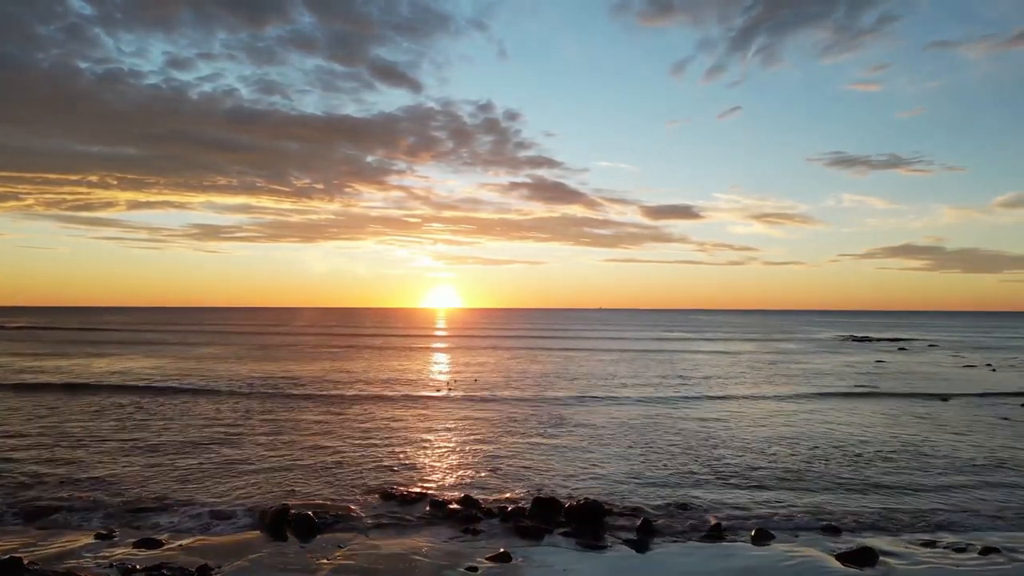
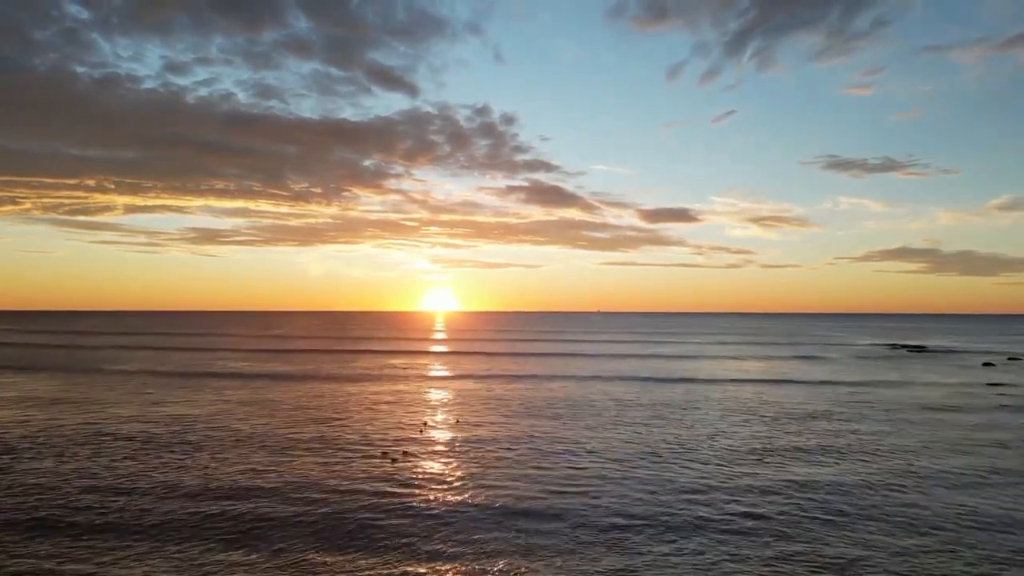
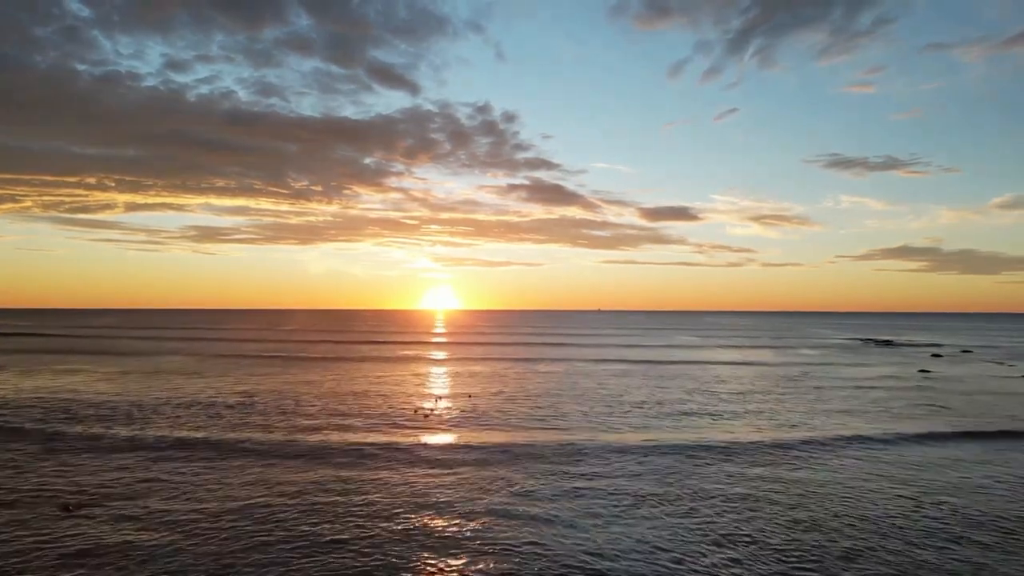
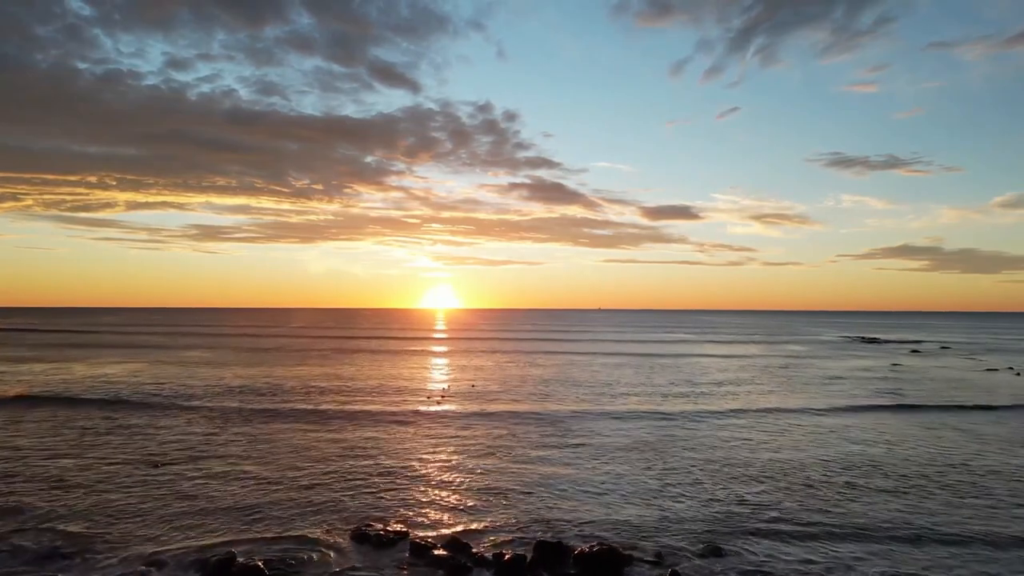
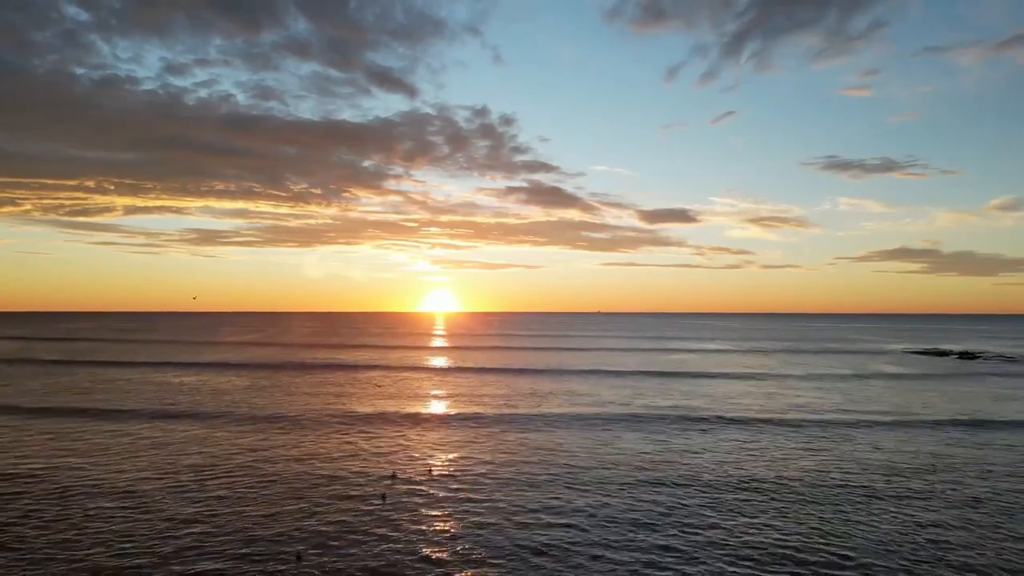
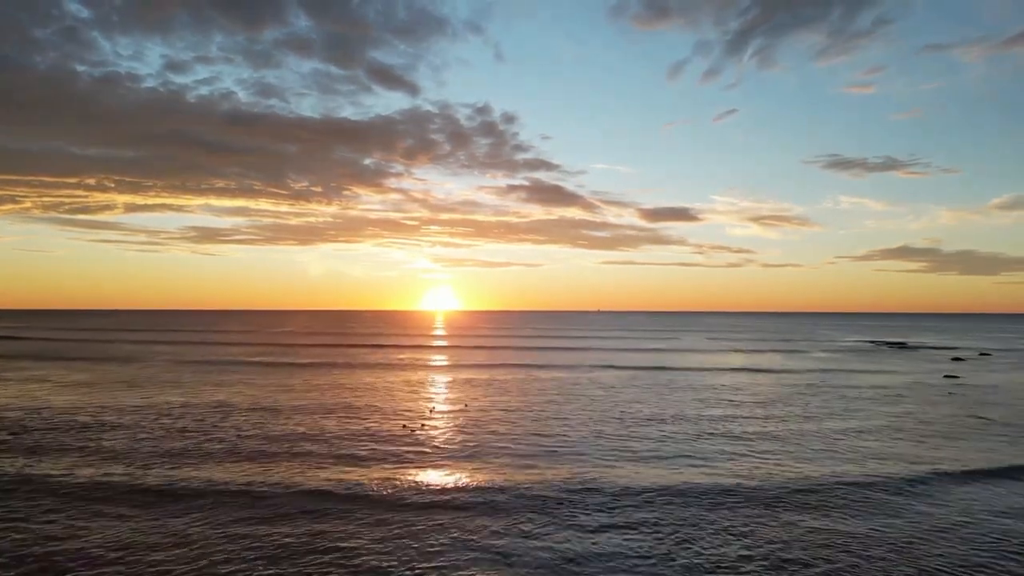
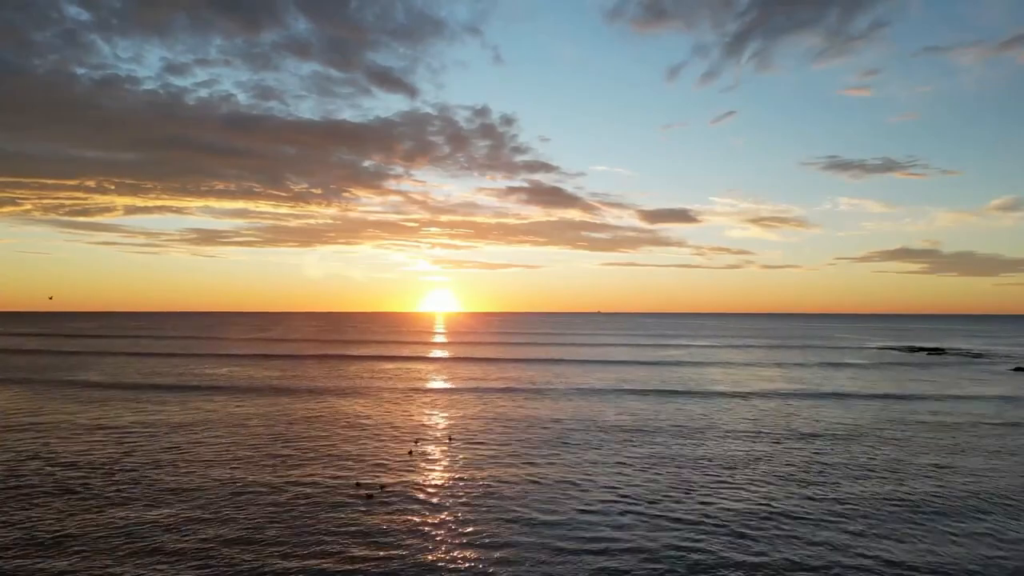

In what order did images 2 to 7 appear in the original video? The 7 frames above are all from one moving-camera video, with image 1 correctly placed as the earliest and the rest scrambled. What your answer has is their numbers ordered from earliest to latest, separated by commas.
4, 3, 6, 2, 7, 5
